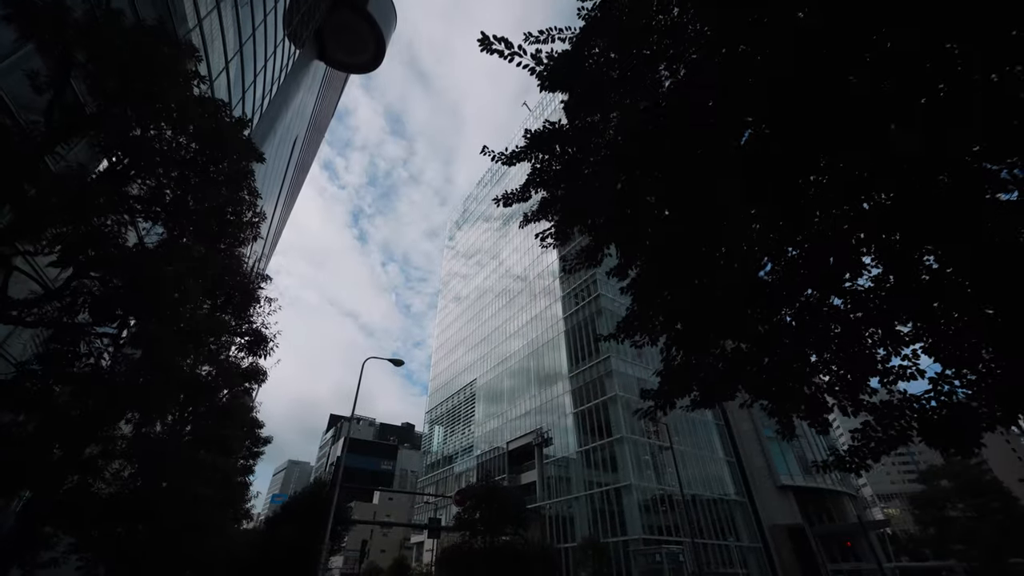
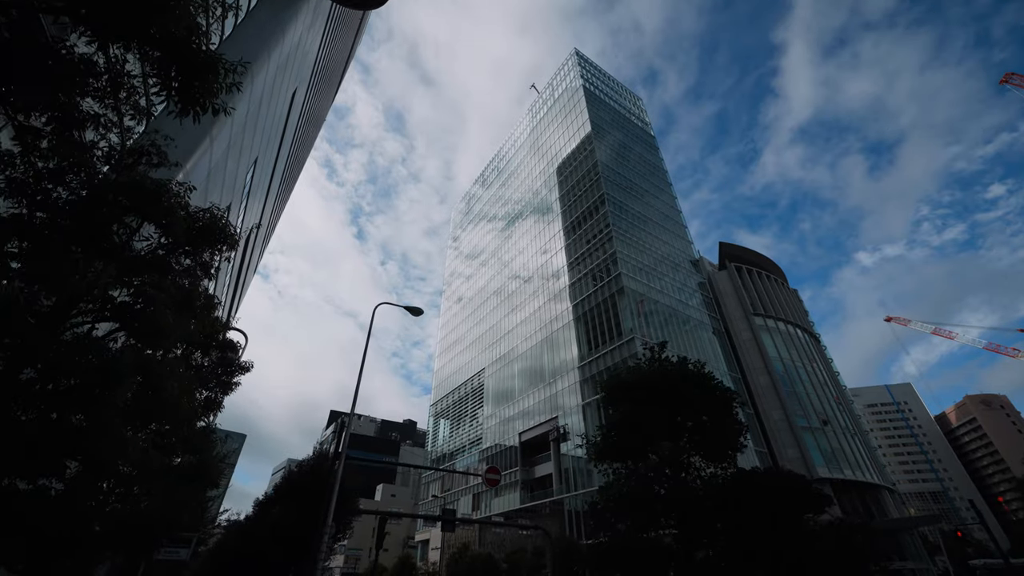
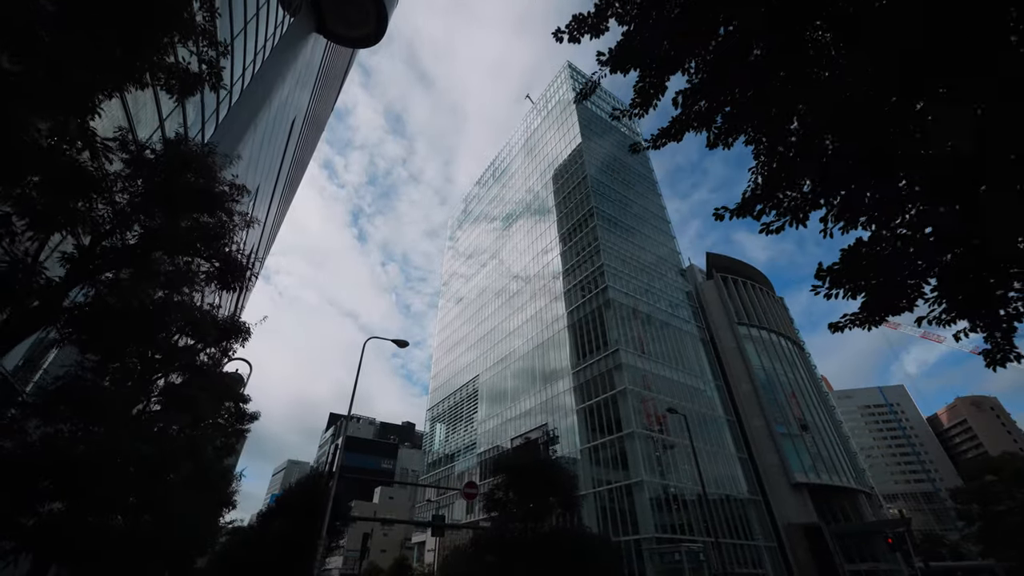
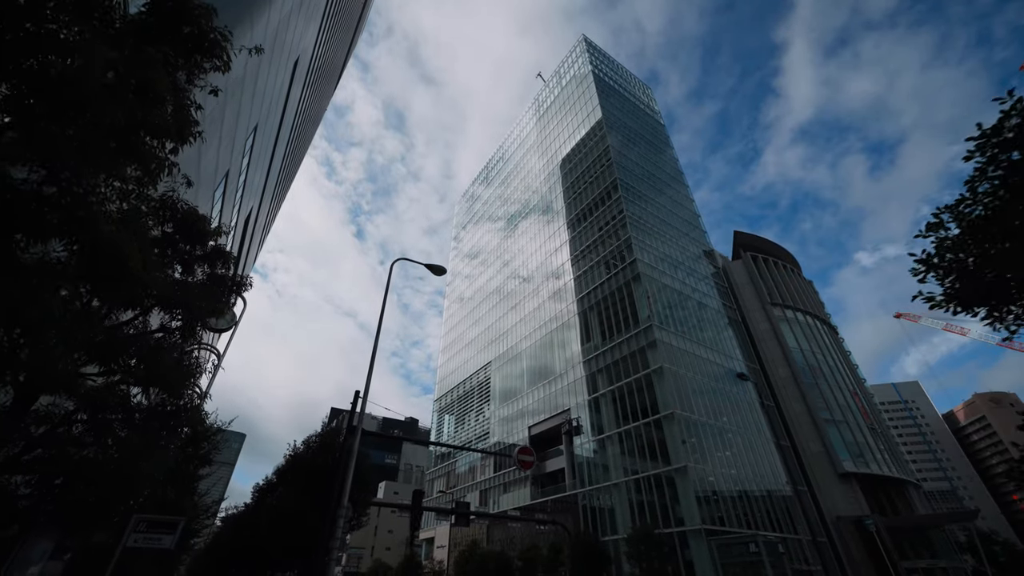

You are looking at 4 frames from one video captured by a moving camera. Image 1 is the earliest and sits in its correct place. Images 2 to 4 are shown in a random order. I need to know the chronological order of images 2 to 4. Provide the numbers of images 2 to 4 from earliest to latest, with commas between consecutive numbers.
3, 2, 4
